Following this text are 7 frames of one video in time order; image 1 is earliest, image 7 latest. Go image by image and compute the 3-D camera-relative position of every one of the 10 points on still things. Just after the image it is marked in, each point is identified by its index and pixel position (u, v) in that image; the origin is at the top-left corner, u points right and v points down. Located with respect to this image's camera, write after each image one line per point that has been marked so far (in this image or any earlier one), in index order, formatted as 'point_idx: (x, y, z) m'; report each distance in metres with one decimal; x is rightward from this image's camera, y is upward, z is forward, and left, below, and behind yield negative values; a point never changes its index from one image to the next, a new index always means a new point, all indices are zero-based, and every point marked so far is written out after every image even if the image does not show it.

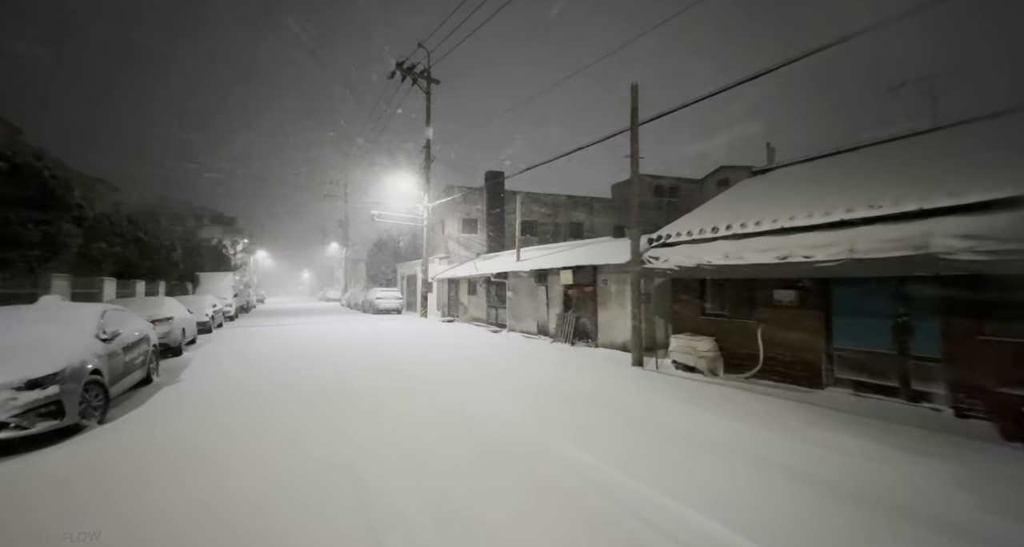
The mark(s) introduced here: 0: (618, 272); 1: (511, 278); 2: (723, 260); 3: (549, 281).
0: (+2.6, 0.0, +10.9) m
1: (-0.1, -0.2, +16.2) m
2: (+3.5, +0.2, +7.3) m
3: (+1.1, -0.2, +13.7) m
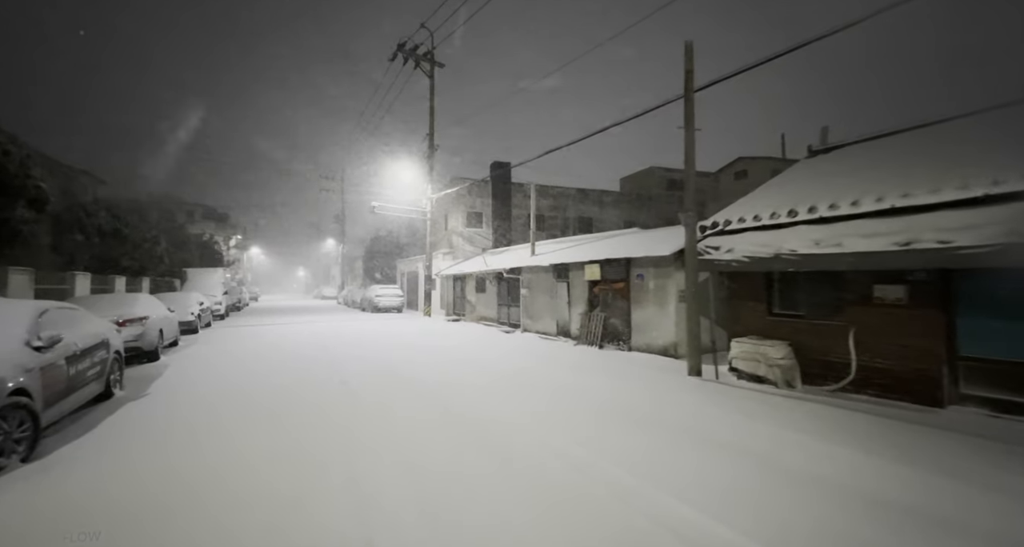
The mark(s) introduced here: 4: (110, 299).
0: (+3.1, +0.2, +9.5) m
1: (+0.4, 0.0, +14.9) m
2: (+4.1, +0.3, +6.0) m
3: (+1.6, -0.1, +12.4) m
4: (-8.9, -0.6, +9.8) m
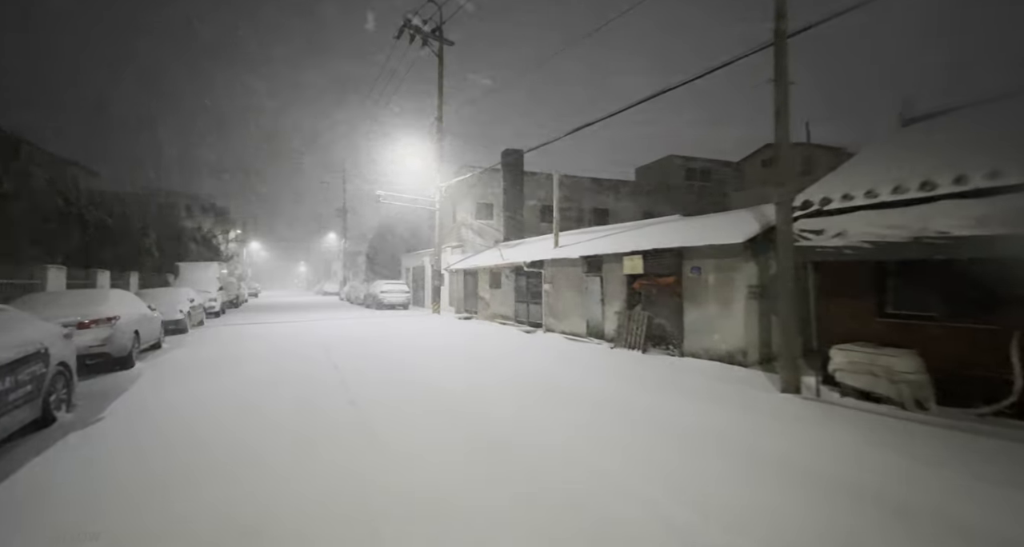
0: (+3.8, +0.3, +8.1) m
1: (+1.1, +0.2, +13.4) m
2: (+4.7, +0.5, +4.5) m
3: (+2.3, +0.1, +10.9) m
4: (-8.3, -0.4, +8.4) m
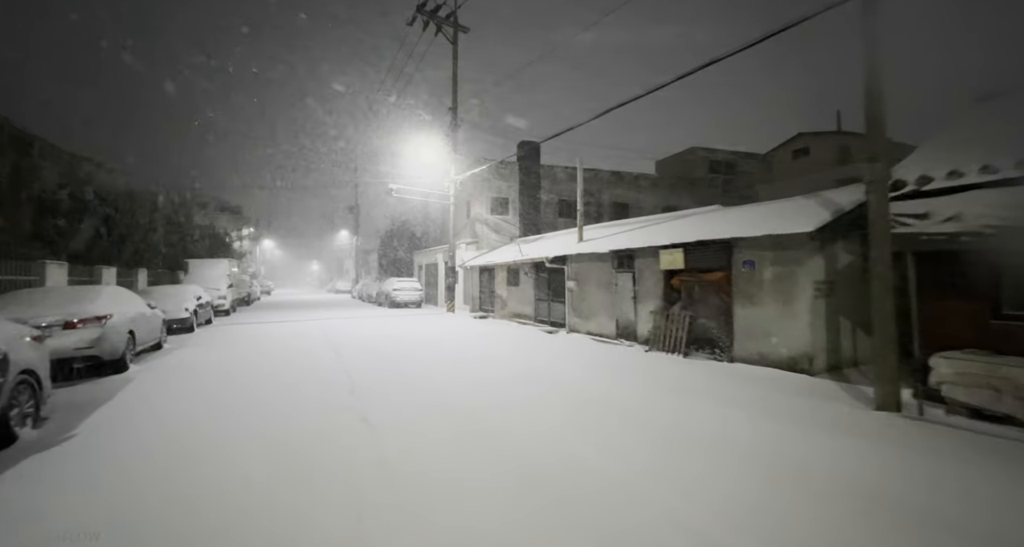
0: (+4.2, +0.4, +7.1) m
1: (+1.7, +0.3, +12.5) m
2: (+5.1, +0.5, +3.5) m
3: (+2.8, +0.2, +10.0) m
4: (-7.8, -0.3, +7.7) m
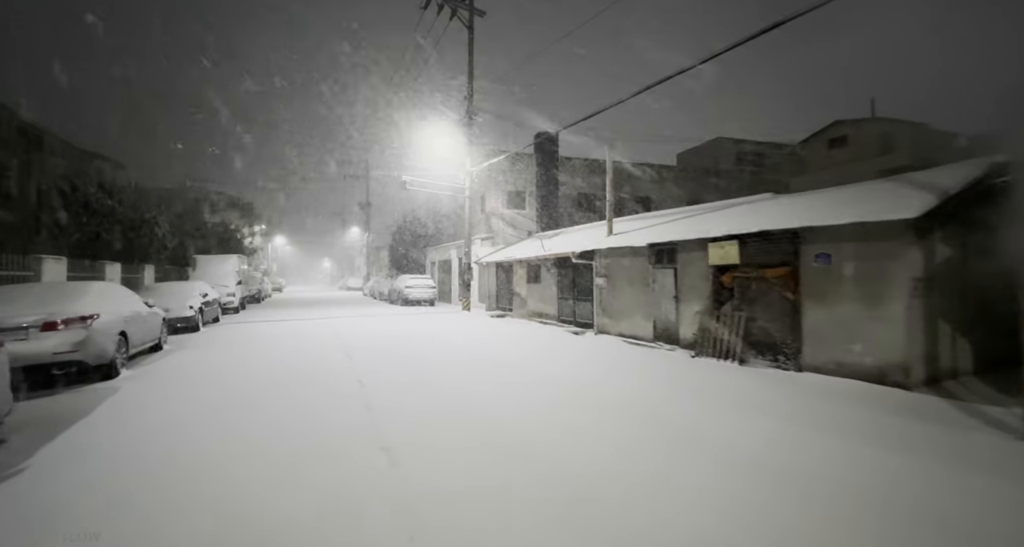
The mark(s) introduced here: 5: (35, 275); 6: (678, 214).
0: (+4.7, +0.5, +6.0) m
1: (+2.3, +0.4, +11.5) m
2: (+5.5, +0.6, +2.5) m
3: (+3.4, +0.2, +8.9) m
4: (-7.2, -0.3, +6.9) m
5: (-12.1, 0.0, +11.3) m
6: (+4.4, +1.6, +11.8) m
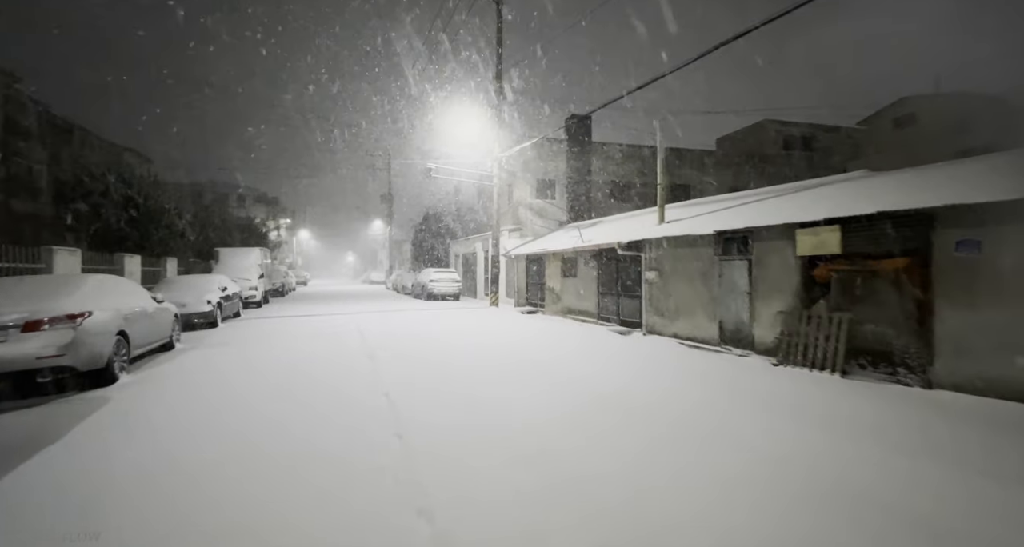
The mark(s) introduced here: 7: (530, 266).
0: (+5.4, +0.6, +4.7) m
1: (+3.2, +0.5, +10.2) m
2: (+6.0, +0.6, +1.0) m
3: (+4.2, +0.4, +7.6) m
4: (-6.5, -0.1, +6.1) m
5: (-11.2, +0.1, +10.7) m
6: (+5.3, +1.7, +10.4) m
7: (+0.8, +0.3, +17.9) m
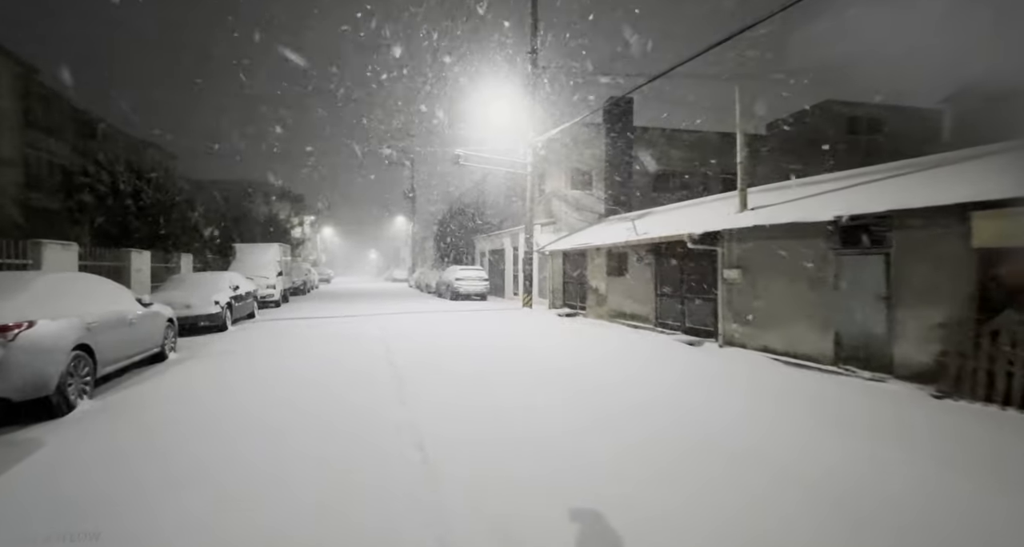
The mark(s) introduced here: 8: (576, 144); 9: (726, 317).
0: (+6.0, +0.5, +2.7) m
1: (+4.1, +0.6, +8.4) m
2: (+6.5, +0.6, -0.9) m
3: (+5.0, +0.4, +5.8) m
4: (-5.8, -0.1, +4.8) m
5: (-10.3, +0.2, +9.6) m
6: (+6.2, +1.8, +8.4) m
7: (+2.0, +0.4, +16.1) m
8: (+2.8, +5.7, +19.3) m
9: (+4.1, -0.9, +8.4) m
